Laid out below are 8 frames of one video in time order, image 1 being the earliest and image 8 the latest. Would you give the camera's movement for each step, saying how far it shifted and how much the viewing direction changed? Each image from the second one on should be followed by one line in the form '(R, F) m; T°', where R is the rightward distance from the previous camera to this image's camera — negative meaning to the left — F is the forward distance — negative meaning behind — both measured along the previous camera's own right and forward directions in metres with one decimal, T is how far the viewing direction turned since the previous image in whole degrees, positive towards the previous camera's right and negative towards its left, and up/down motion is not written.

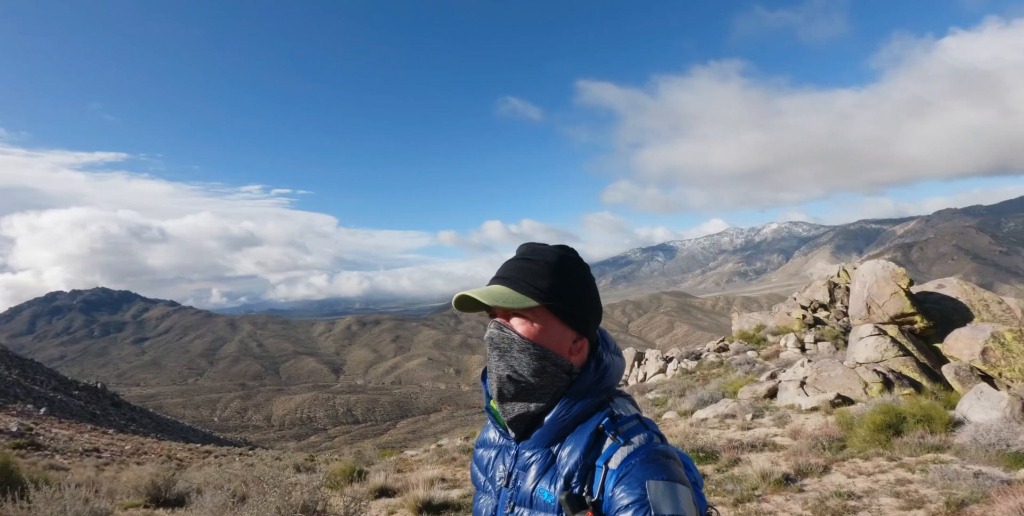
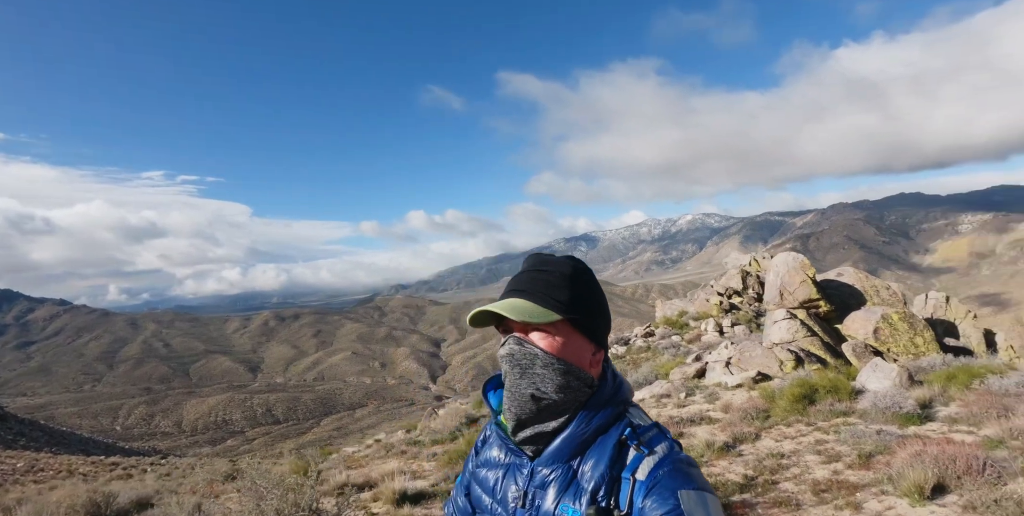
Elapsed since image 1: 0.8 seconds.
(-0.8, +0.1) m; +9°
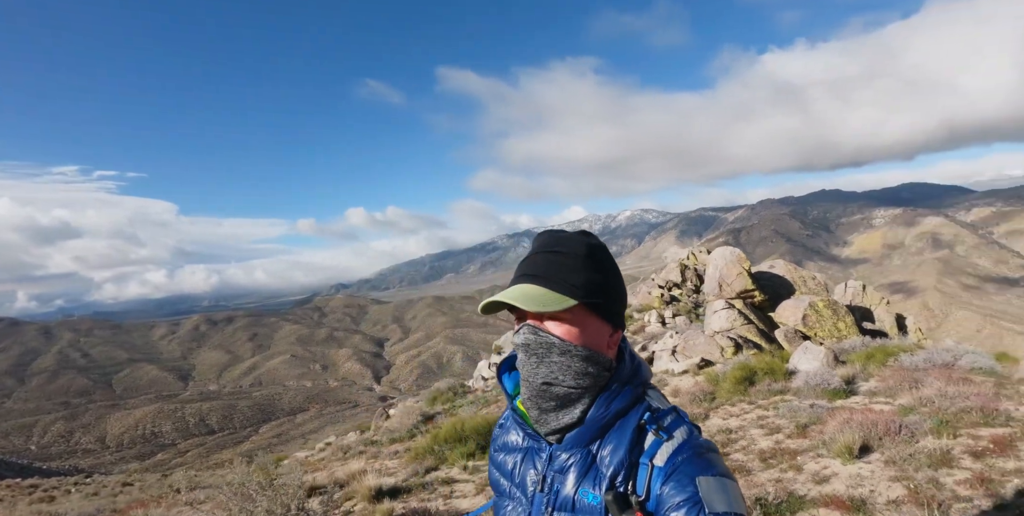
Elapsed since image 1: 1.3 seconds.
(-0.7, +0.1) m; +7°
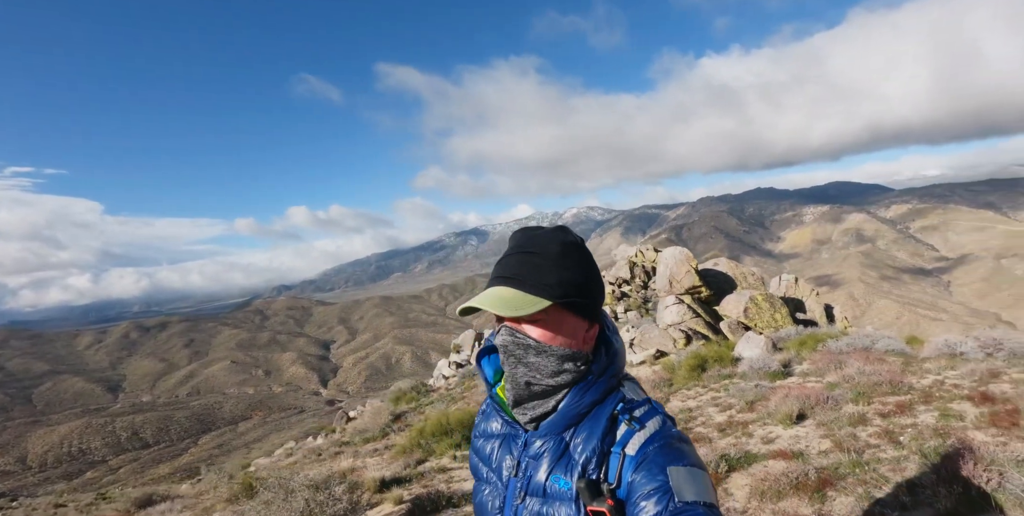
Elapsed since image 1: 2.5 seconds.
(-0.6, 0.0) m; +6°
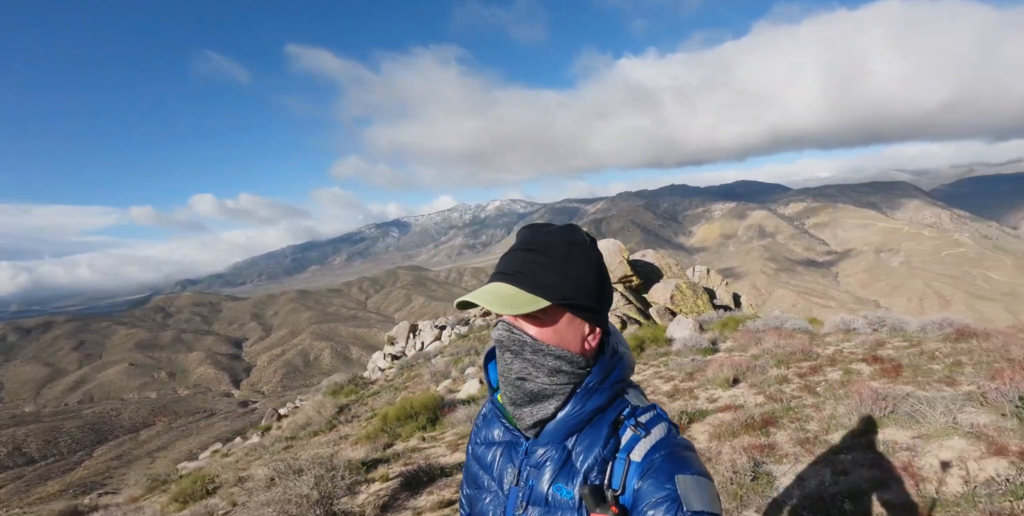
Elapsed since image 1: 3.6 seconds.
(-1.0, +0.1) m; +10°
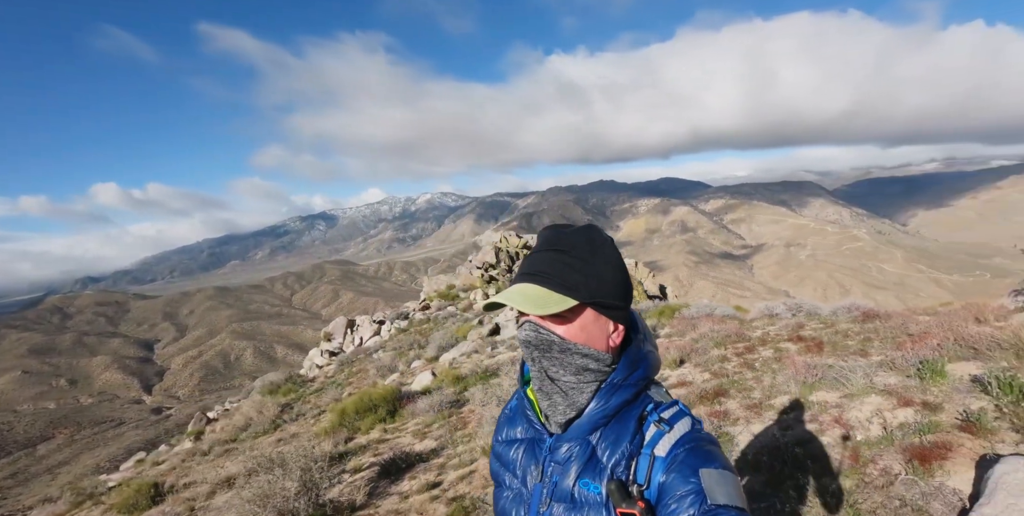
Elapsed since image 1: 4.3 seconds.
(-1.0, 0.0) m; +9°
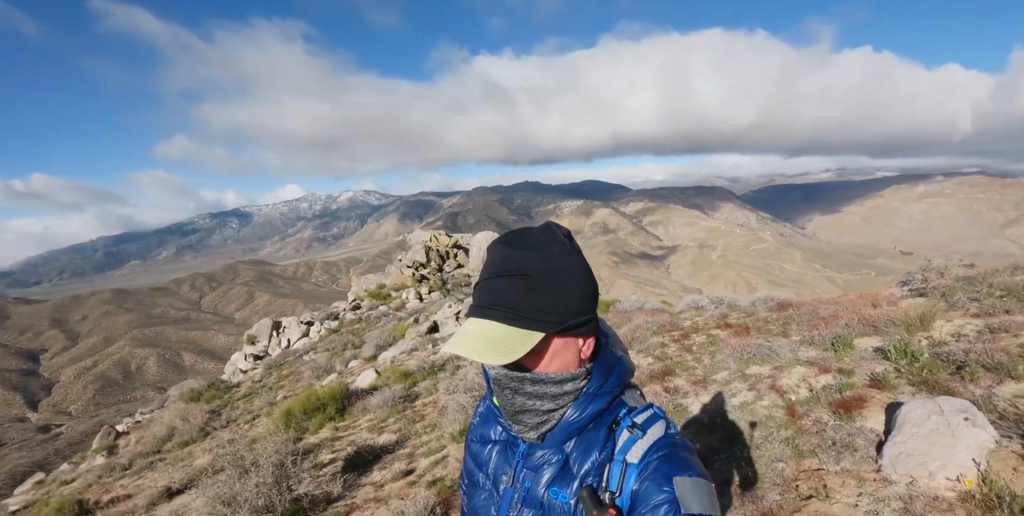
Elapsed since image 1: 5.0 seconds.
(-1.1, -0.1) m; +10°
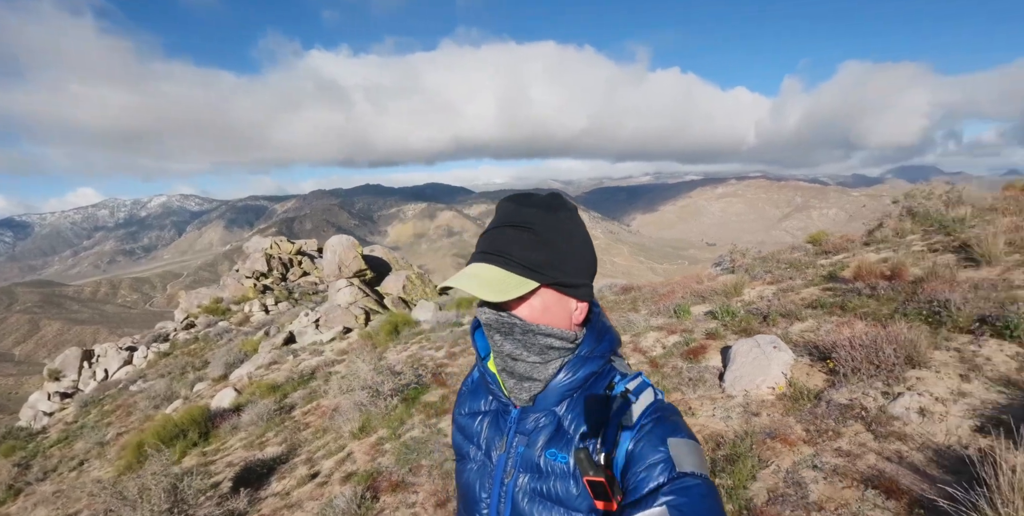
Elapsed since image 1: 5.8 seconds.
(-1.4, -0.1) m; +18°
